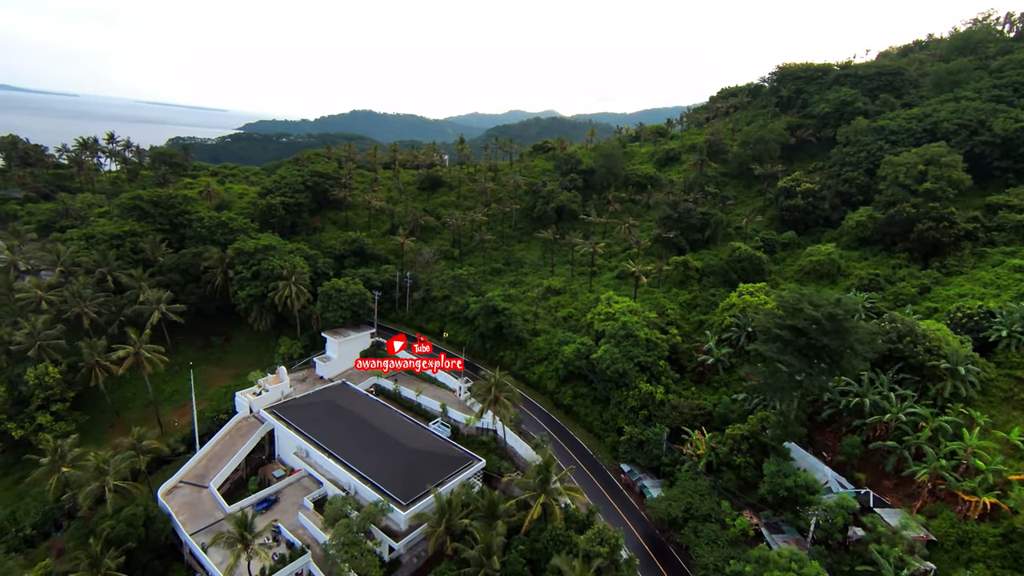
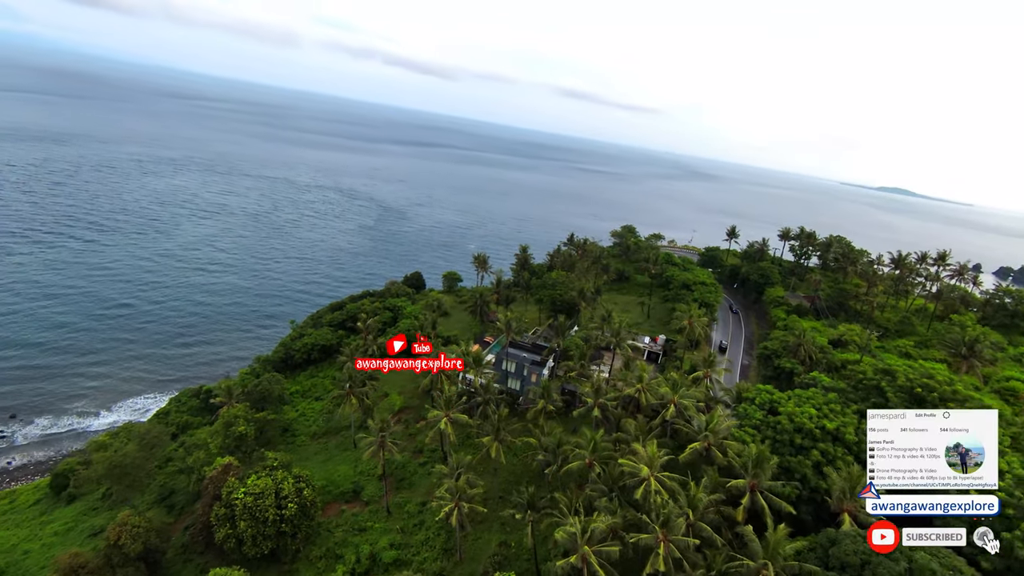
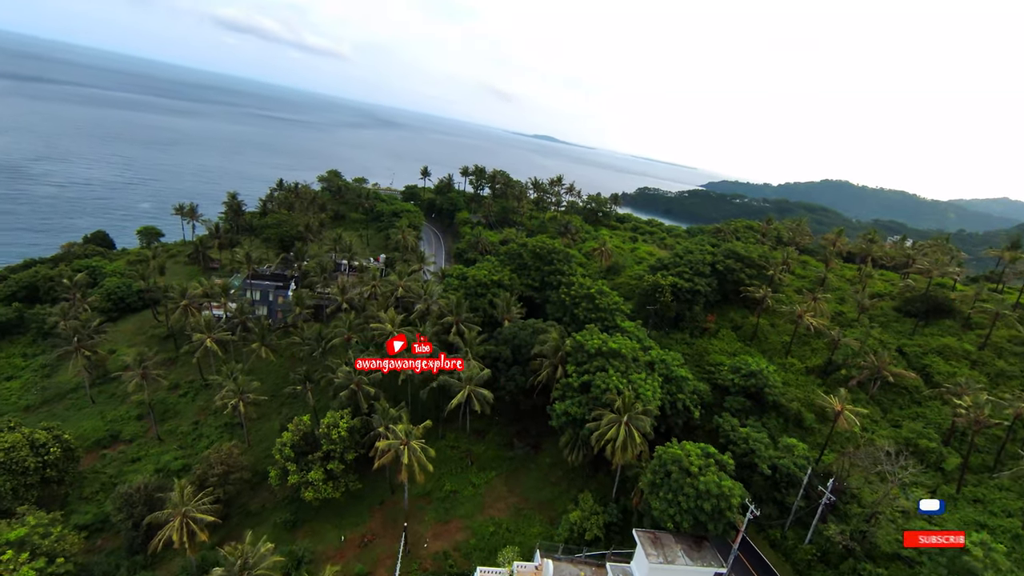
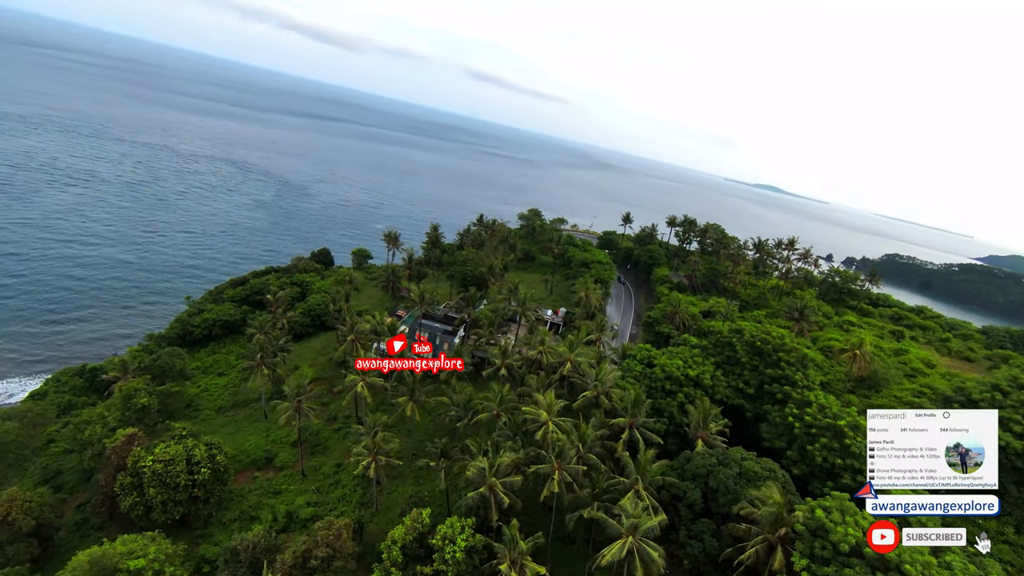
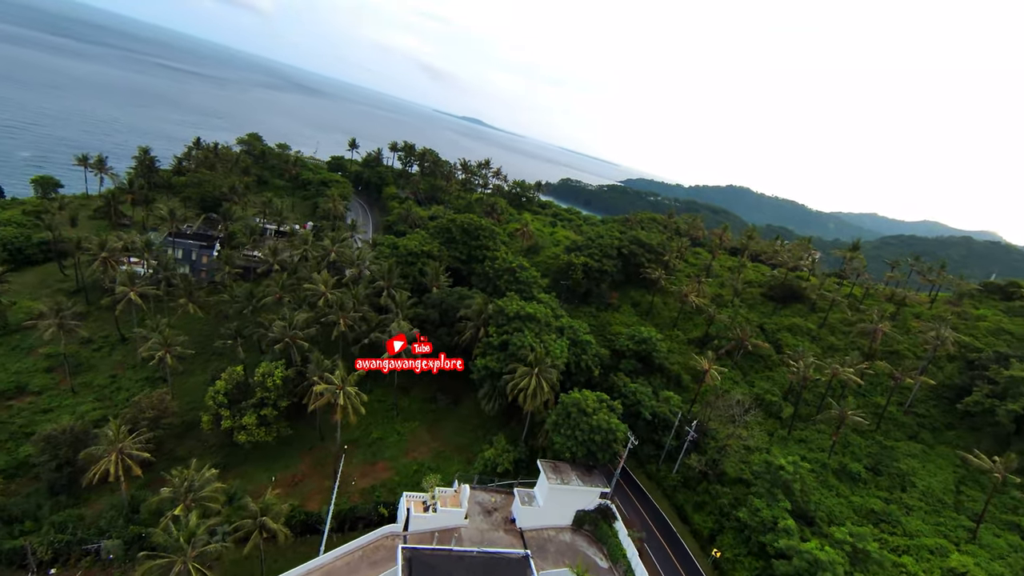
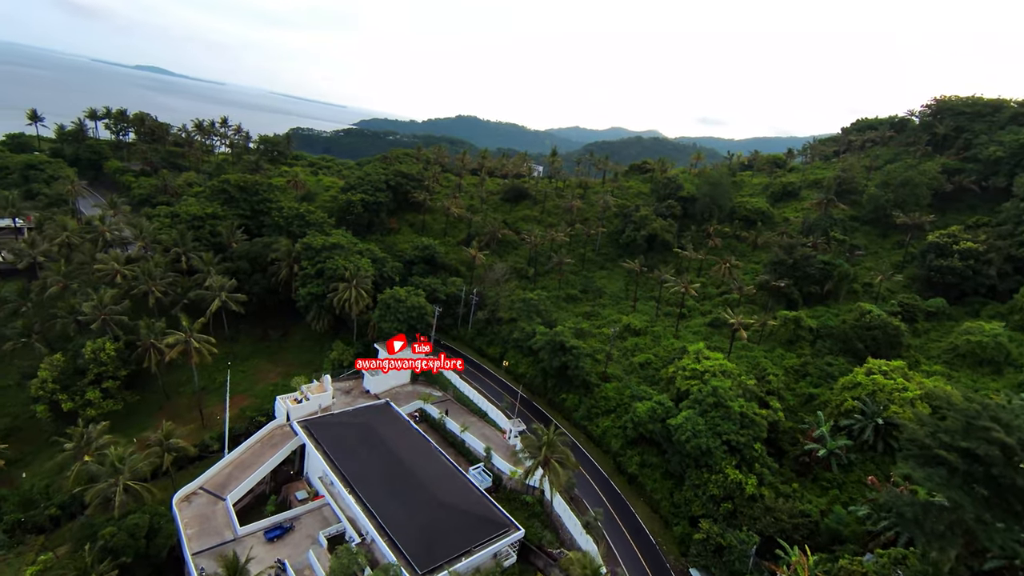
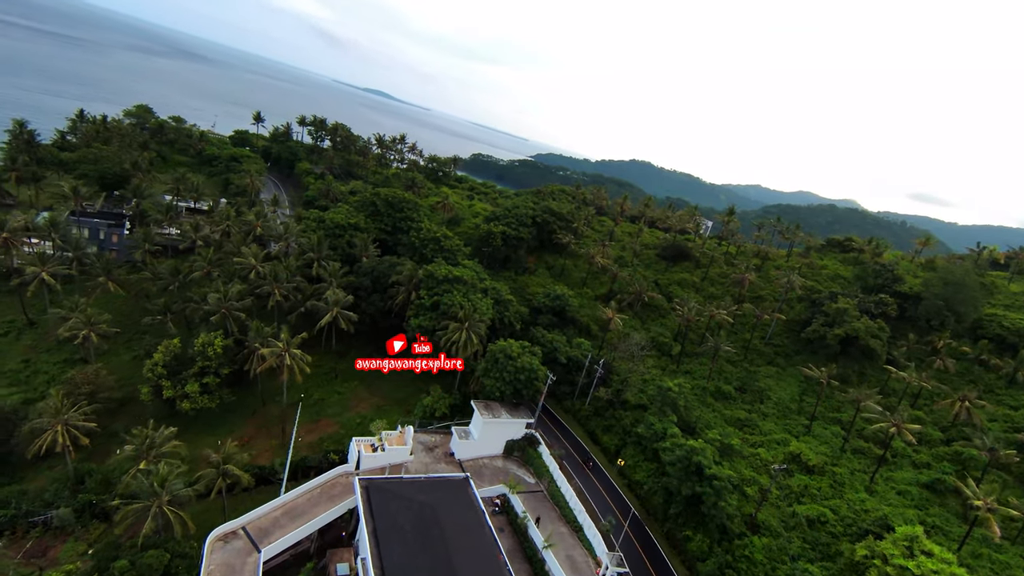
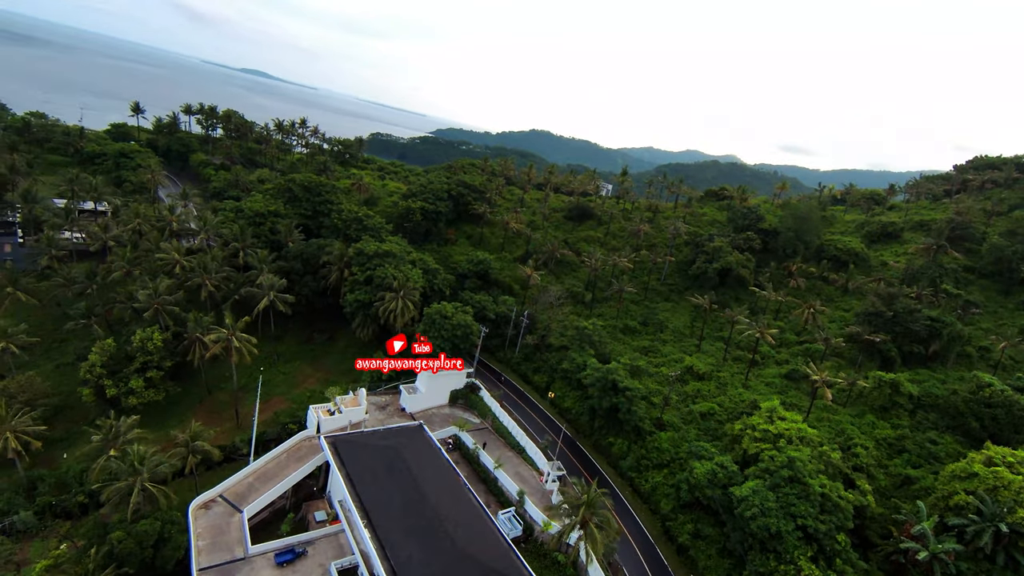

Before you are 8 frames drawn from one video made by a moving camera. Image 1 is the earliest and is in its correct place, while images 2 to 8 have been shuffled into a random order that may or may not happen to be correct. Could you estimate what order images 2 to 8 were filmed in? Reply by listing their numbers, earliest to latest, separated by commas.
6, 8, 7, 5, 3, 4, 2
